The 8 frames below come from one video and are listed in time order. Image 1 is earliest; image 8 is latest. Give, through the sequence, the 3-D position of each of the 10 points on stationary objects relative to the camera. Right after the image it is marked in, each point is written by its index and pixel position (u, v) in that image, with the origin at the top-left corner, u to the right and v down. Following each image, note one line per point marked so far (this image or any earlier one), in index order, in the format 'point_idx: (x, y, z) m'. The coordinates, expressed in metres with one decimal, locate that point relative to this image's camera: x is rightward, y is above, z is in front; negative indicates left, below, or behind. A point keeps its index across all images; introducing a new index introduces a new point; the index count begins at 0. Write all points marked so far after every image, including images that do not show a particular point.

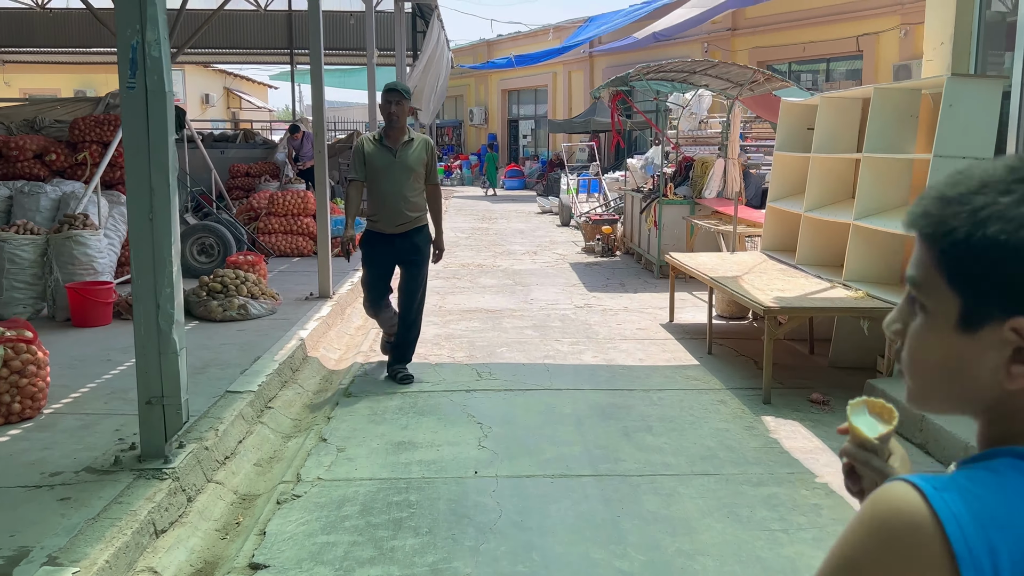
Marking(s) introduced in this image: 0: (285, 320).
0: (-1.6, -0.2, +6.0) m
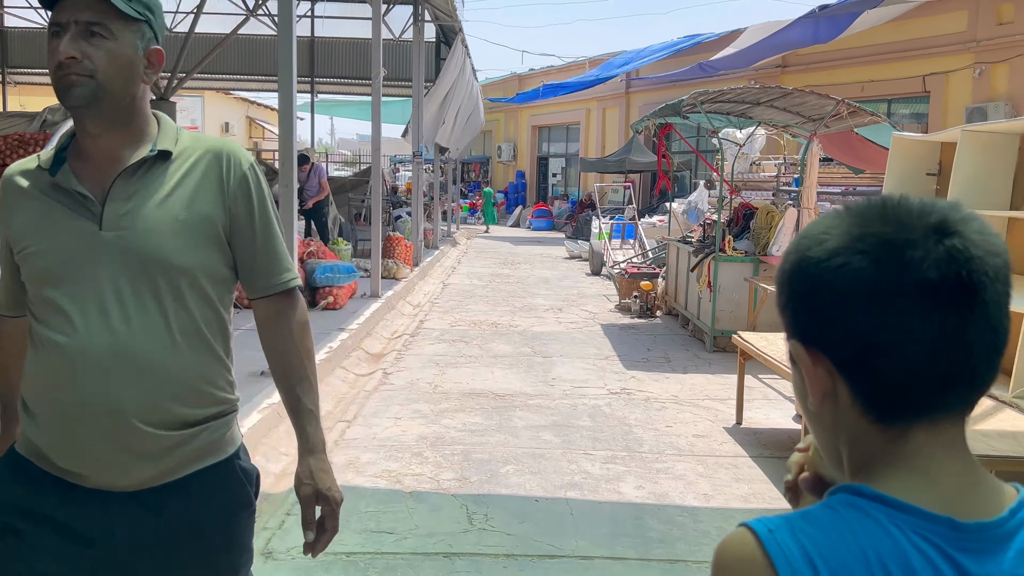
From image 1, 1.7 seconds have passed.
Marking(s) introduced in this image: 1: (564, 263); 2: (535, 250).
0: (-1.5, -0.6, +4.5) m
1: (+0.9, +0.4, +15.3) m
2: (+0.5, +0.8, +18.2) m
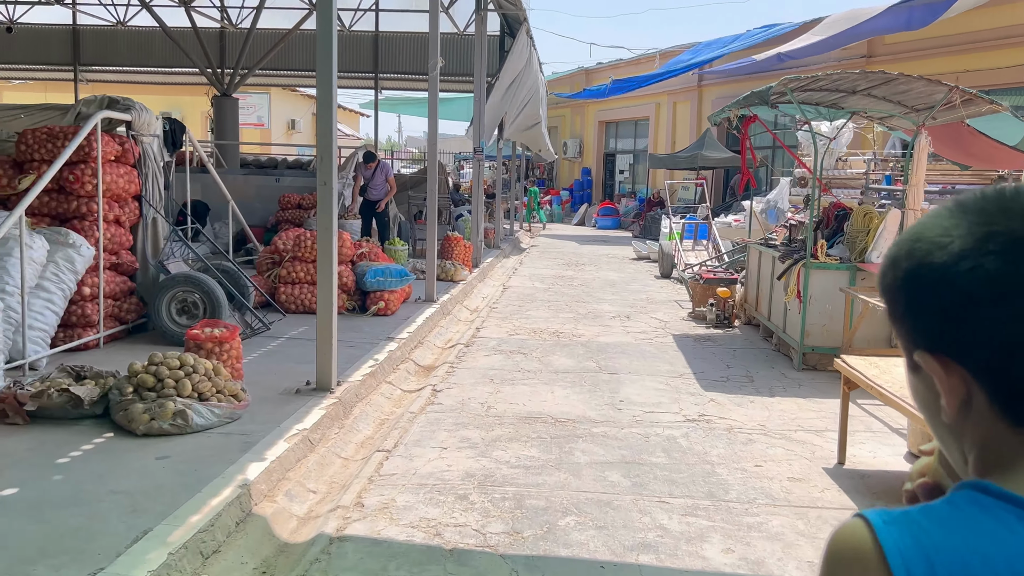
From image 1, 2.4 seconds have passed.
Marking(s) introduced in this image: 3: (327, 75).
0: (-1.3, -0.7, +4.0) m
1: (+2.0, +0.4, +14.6) m
2: (+1.8, +0.8, +17.4) m
3: (-1.0, +1.2, +4.7) m
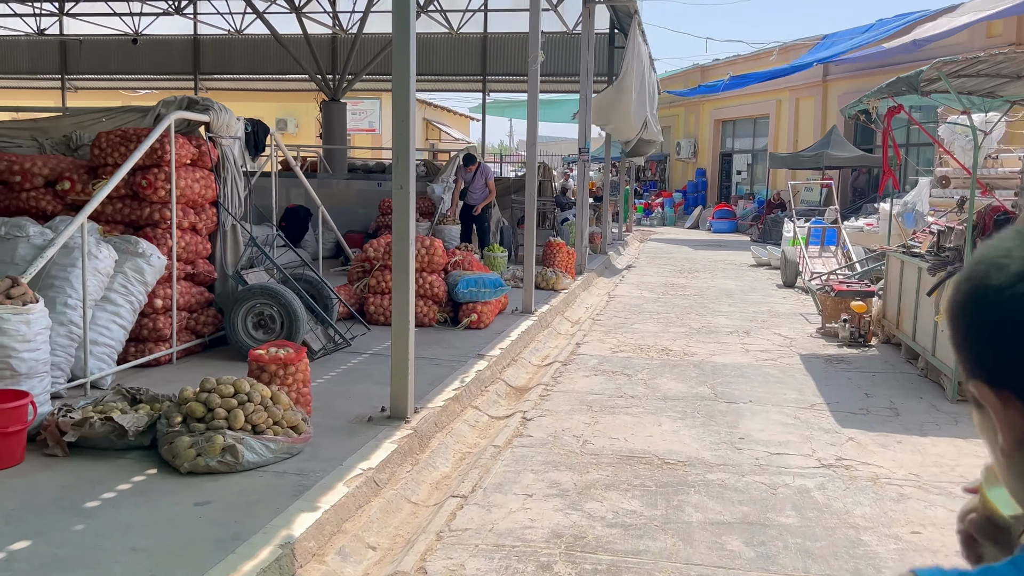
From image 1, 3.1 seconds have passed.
0: (-0.9, -0.8, +3.5) m
1: (+3.8, +0.3, +13.6) m
2: (+3.9, +0.6, +16.4) m
3: (-0.5, +1.1, +4.2) m
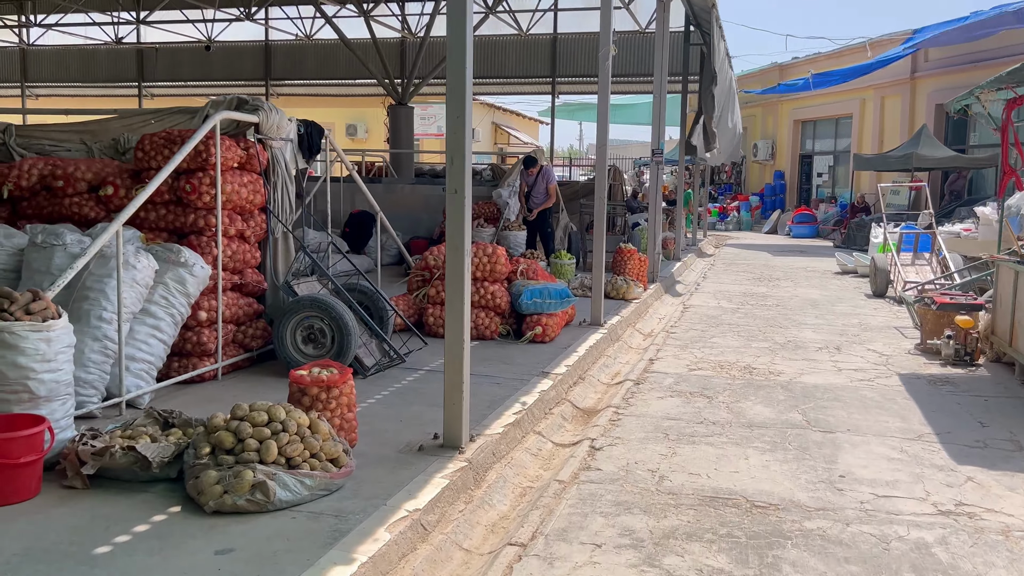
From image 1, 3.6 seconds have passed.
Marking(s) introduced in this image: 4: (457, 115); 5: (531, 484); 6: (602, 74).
0: (-0.6, -0.8, +3.1) m
1: (+4.8, +0.1, +12.8) m
2: (+5.2, +0.5, +15.6) m
3: (-0.2, +1.0, +3.8) m
4: (-0.2, +0.8, +3.8) m
5: (+0.1, -0.9, +4.1) m
6: (+0.8, +1.8, +7.3) m
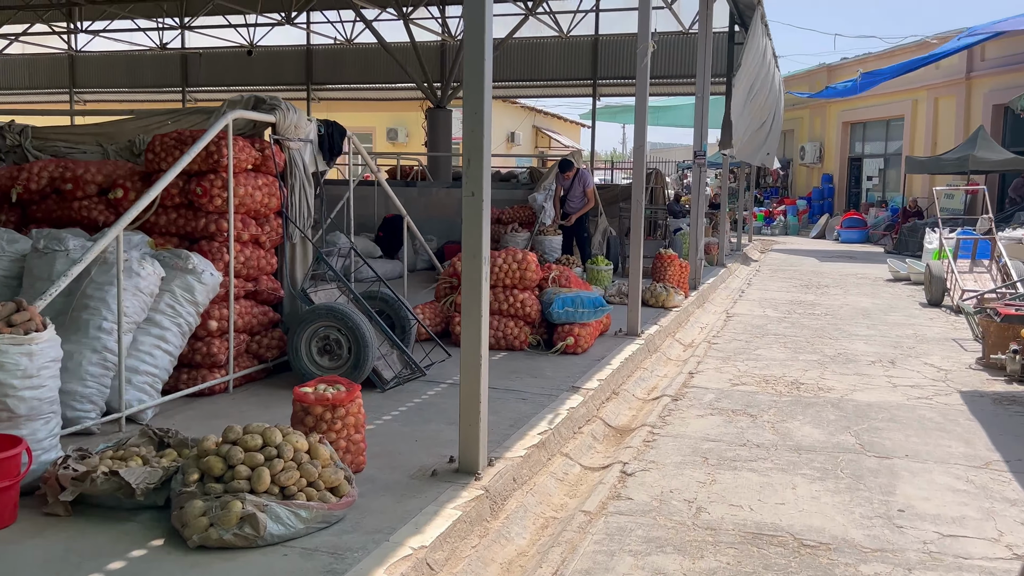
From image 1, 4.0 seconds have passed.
0: (-0.6, -0.9, +2.8) m
1: (+5.3, 0.0, +12.2) m
2: (+5.9, +0.3, +15.0) m
3: (-0.1, +1.0, +3.4) m
4: (-0.2, +0.7, +3.5) m
5: (+0.2, -1.0, +3.7) m
6: (+1.0, +1.8, +6.9) m
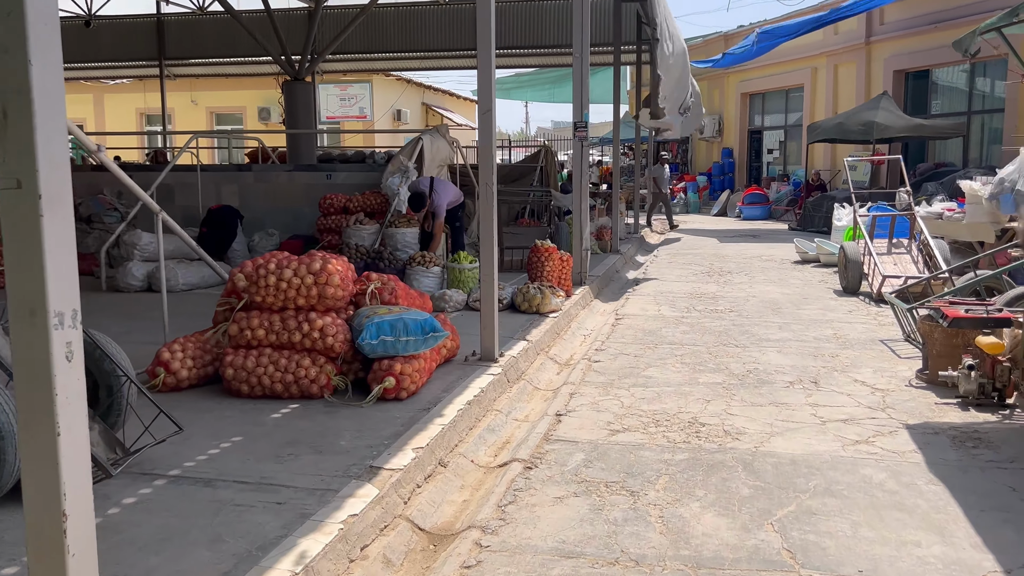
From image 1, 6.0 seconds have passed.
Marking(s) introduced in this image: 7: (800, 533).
0: (-1.3, -1.1, +0.9) m
1: (+3.6, +0.2, +10.9) m
2: (+3.8, +0.6, +13.7) m
3: (-1.0, +0.8, +1.6) m
4: (-1.0, +0.5, +1.7) m
5: (-0.6, -1.1, +2.0) m
6: (-0.2, +1.7, +5.2) m
7: (+1.1, -0.9, +3.2) m
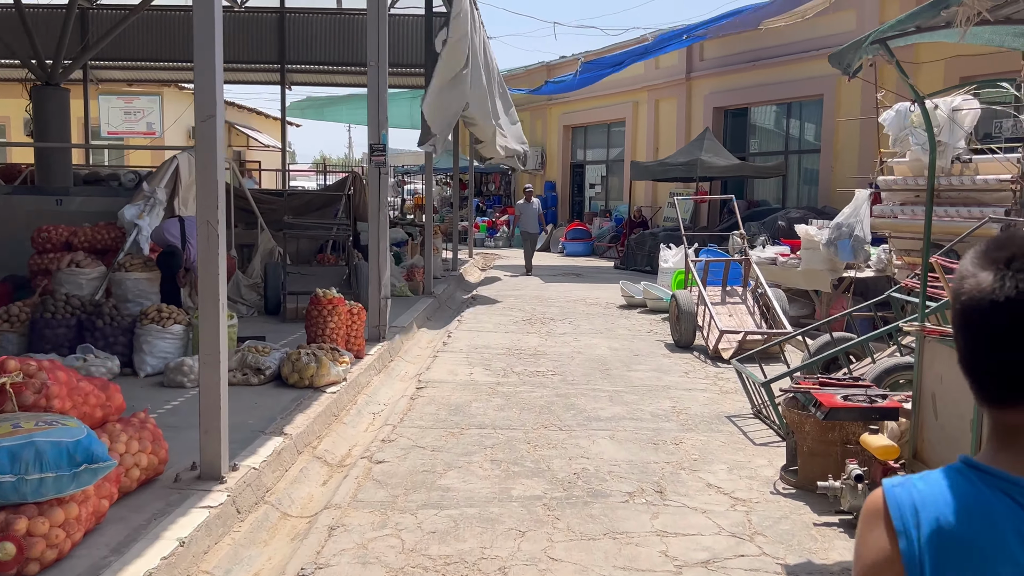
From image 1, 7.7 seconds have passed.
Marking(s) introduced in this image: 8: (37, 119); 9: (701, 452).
0: (-1.5, -1.3, -0.9) m
1: (+1.3, -0.4, +9.9) m
2: (+0.9, 0.0, +12.7) m
3: (-1.3, +0.6, -0.1) m
4: (-1.4, +0.3, 0.0) m
5: (-1.1, -1.4, +0.3) m
6: (-1.3, +1.3, +3.6) m
7: (+0.3, -1.2, +1.8) m
8: (-7.1, +2.6, +12.9) m
9: (+1.1, -0.9, +4.8) m
